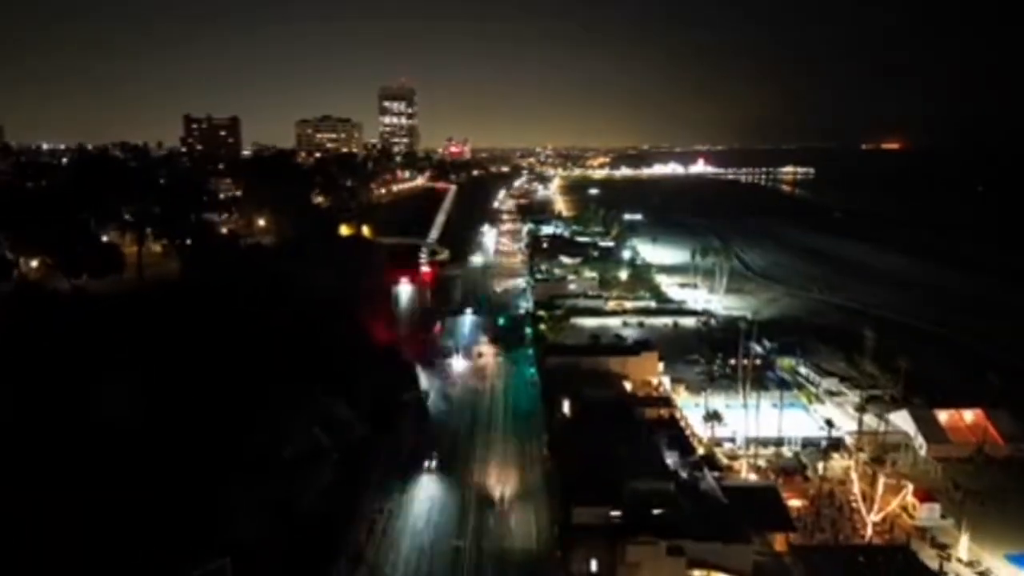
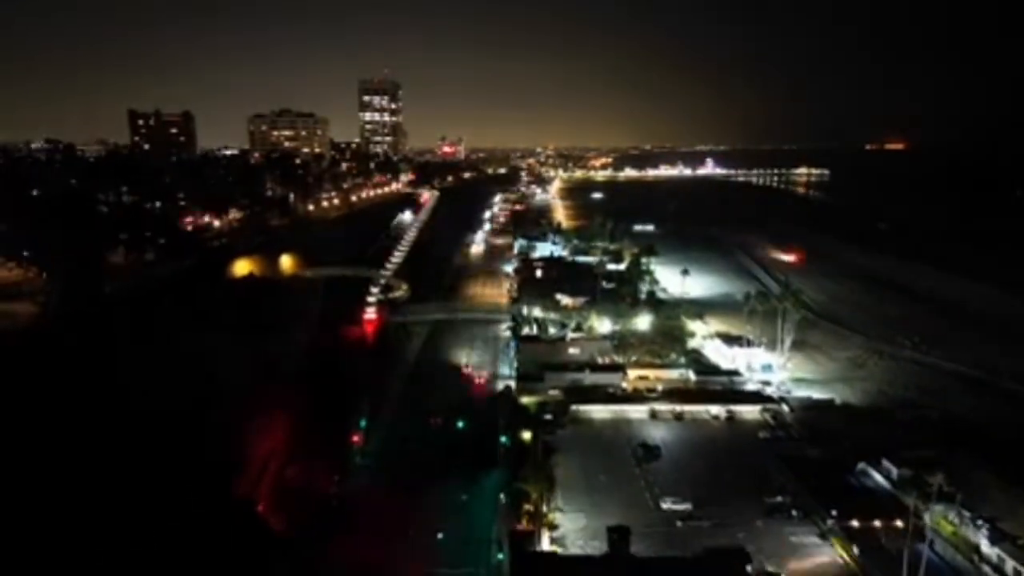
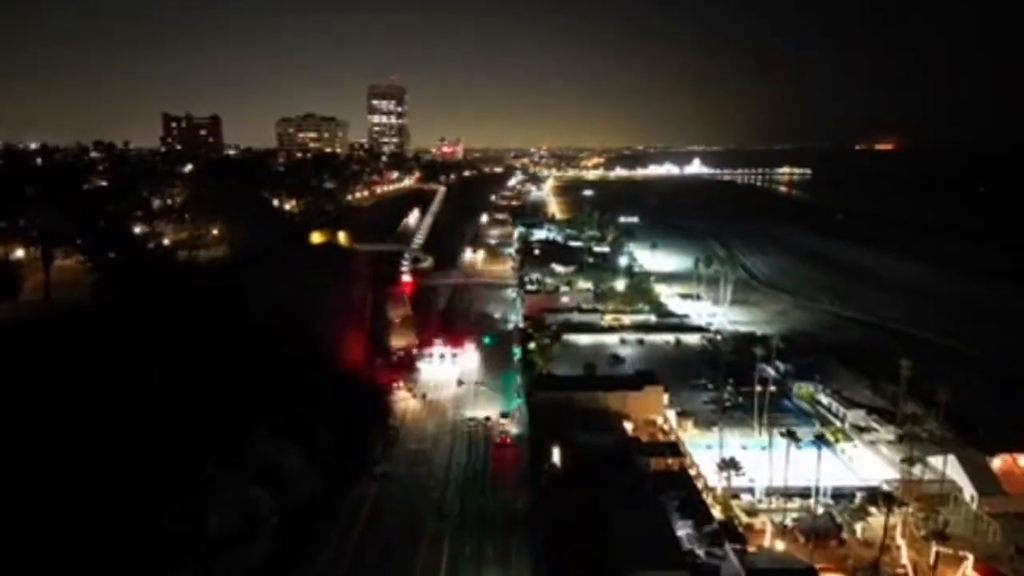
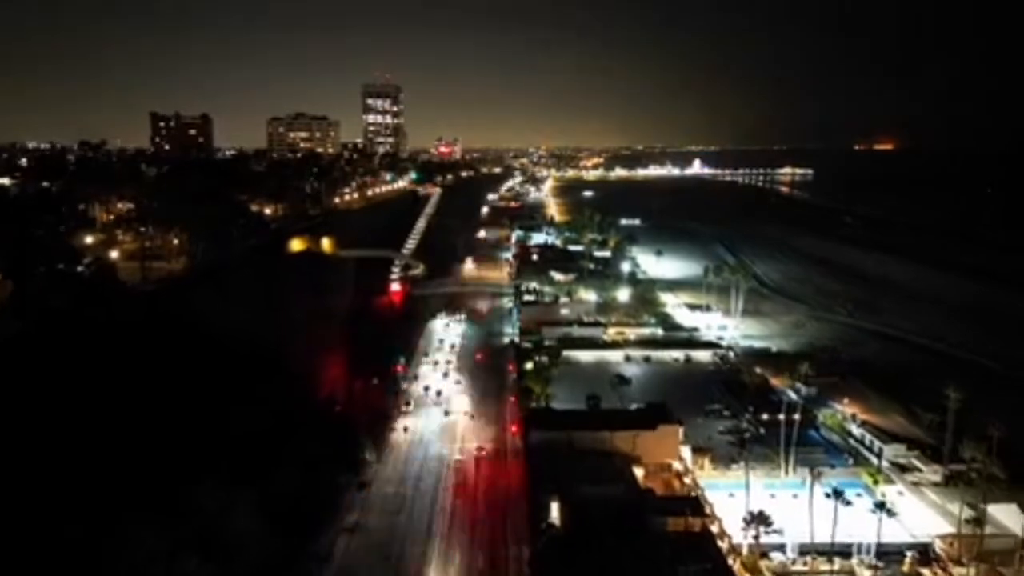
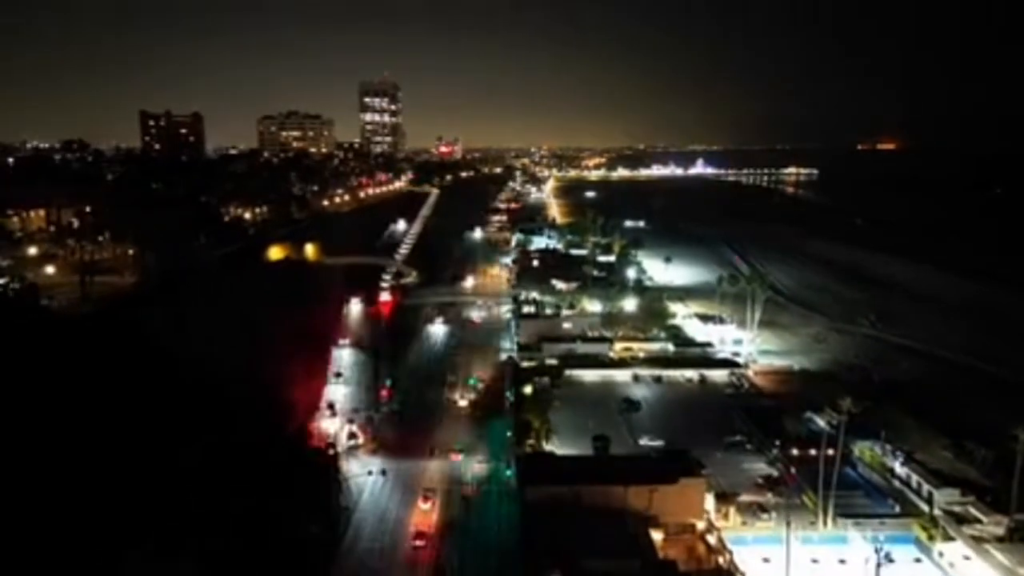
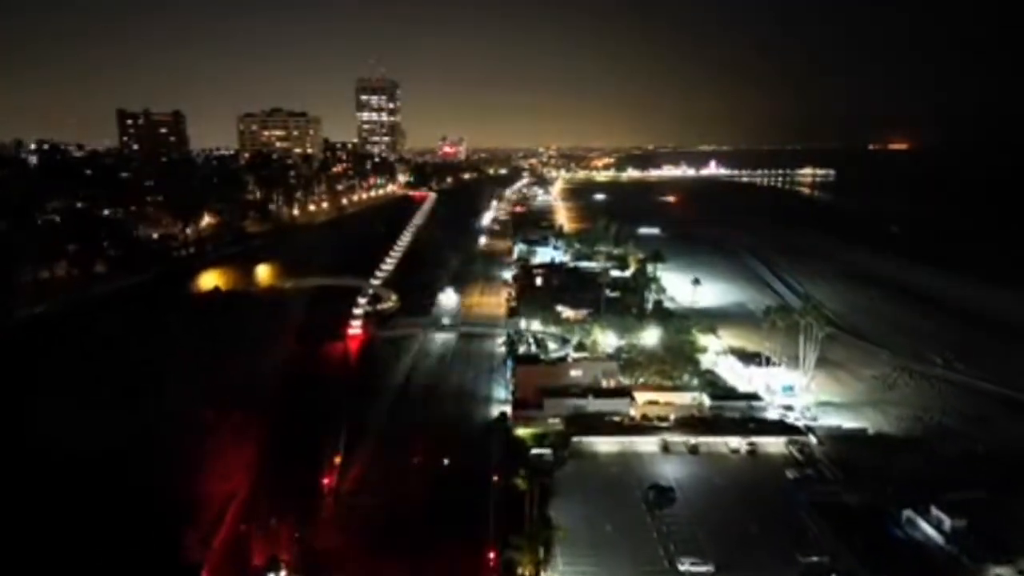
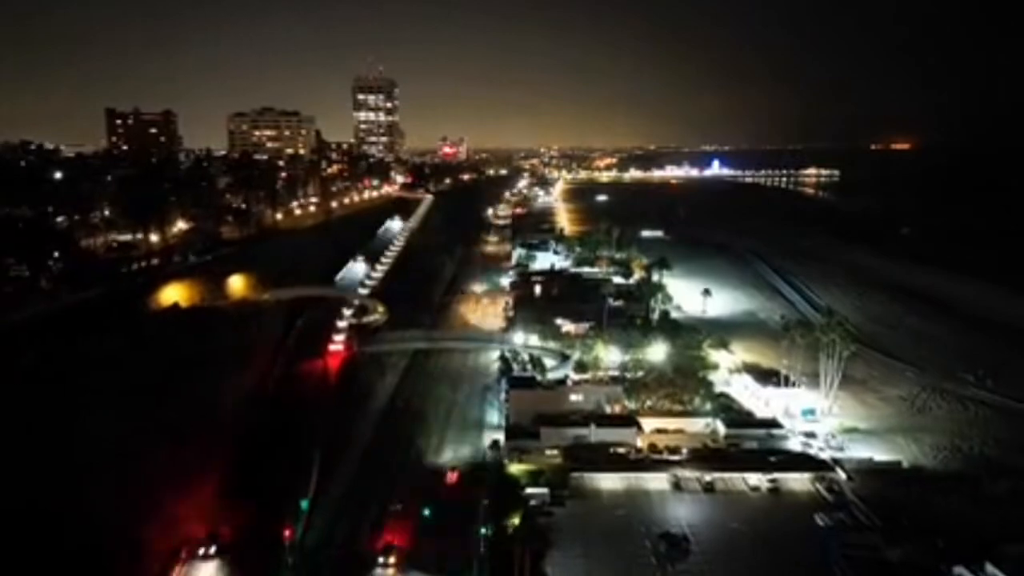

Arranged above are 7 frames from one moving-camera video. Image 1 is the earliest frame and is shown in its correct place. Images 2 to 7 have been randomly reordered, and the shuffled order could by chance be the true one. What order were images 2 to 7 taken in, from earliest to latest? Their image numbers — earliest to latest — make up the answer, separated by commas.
3, 4, 5, 2, 6, 7
